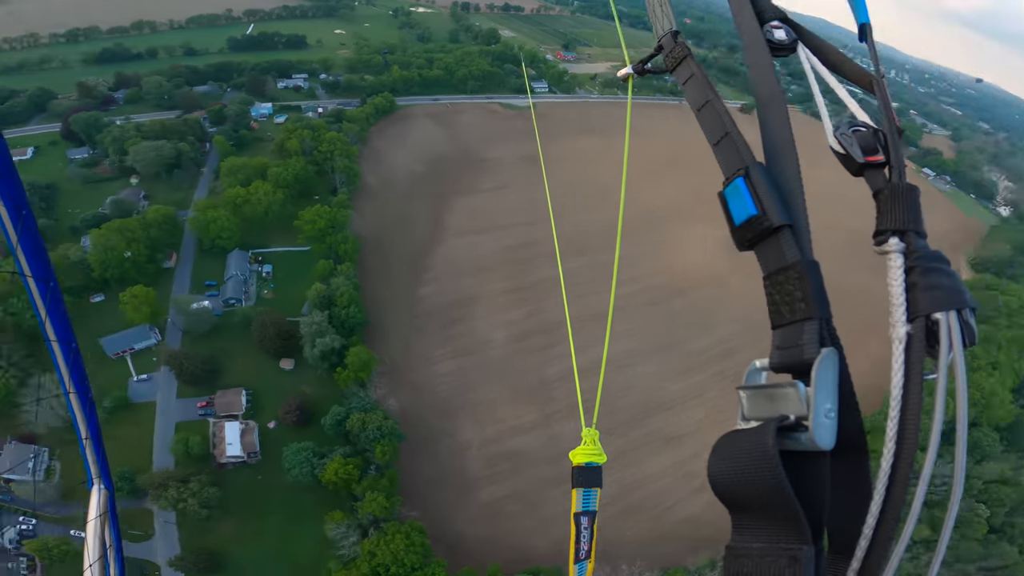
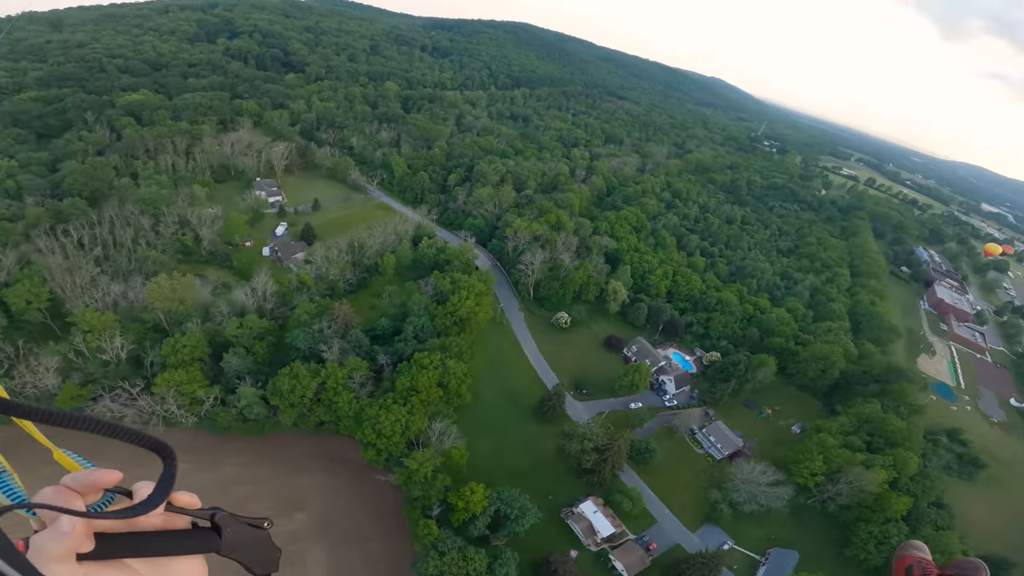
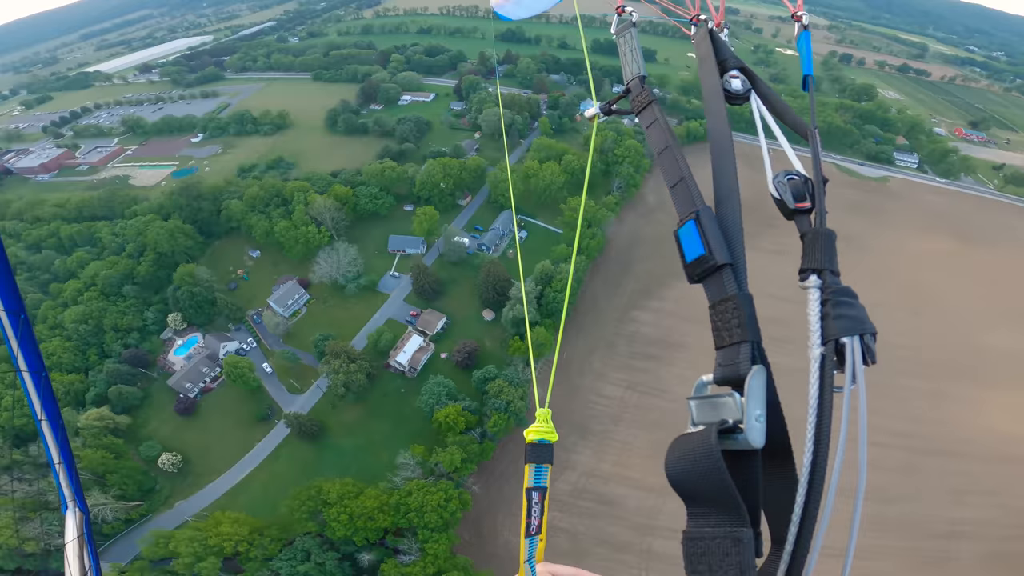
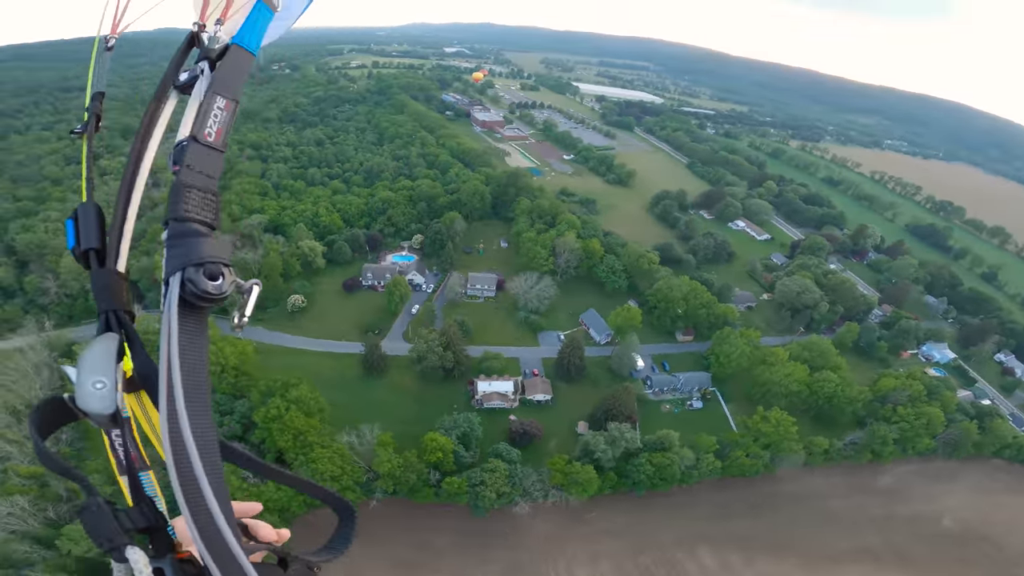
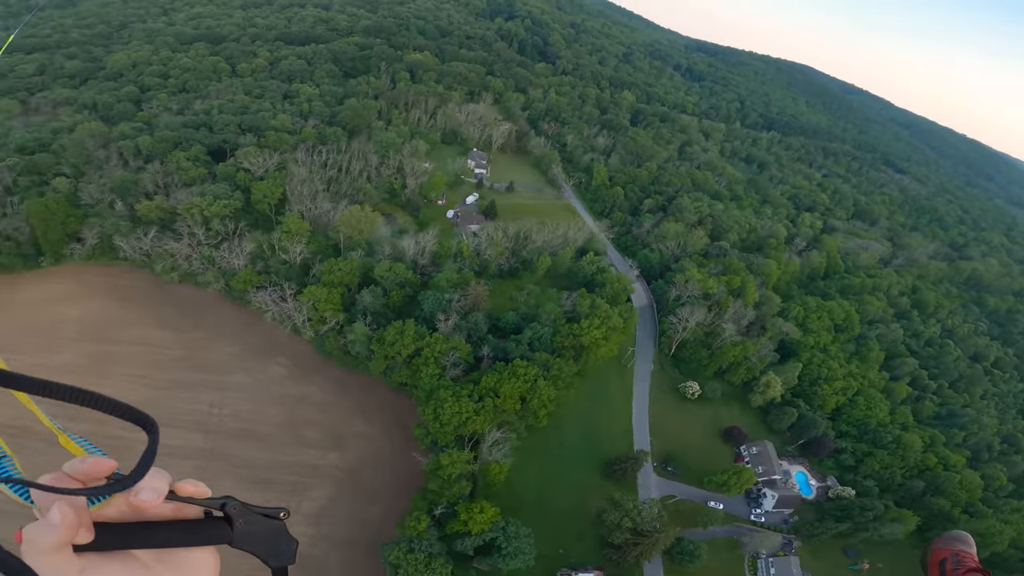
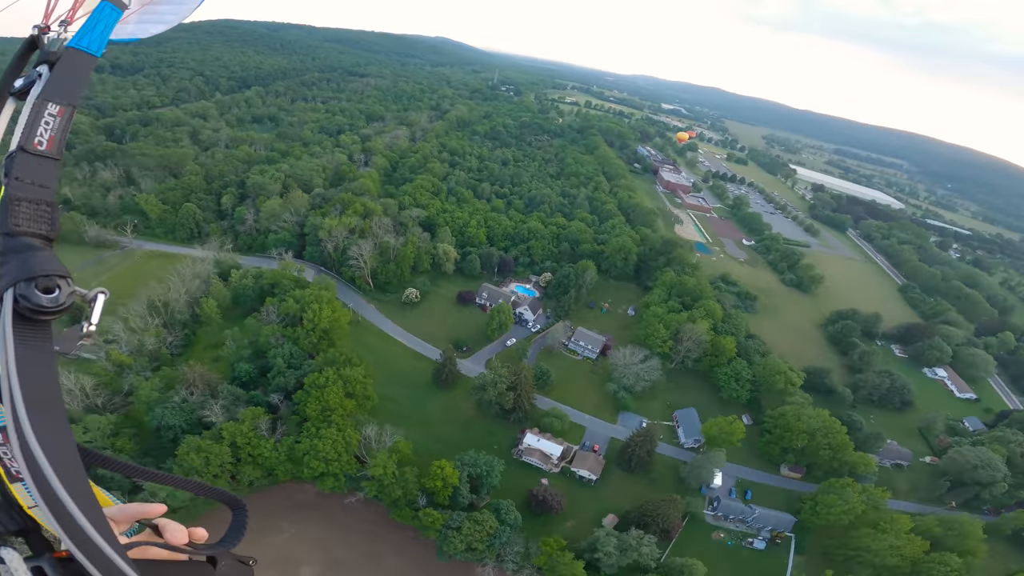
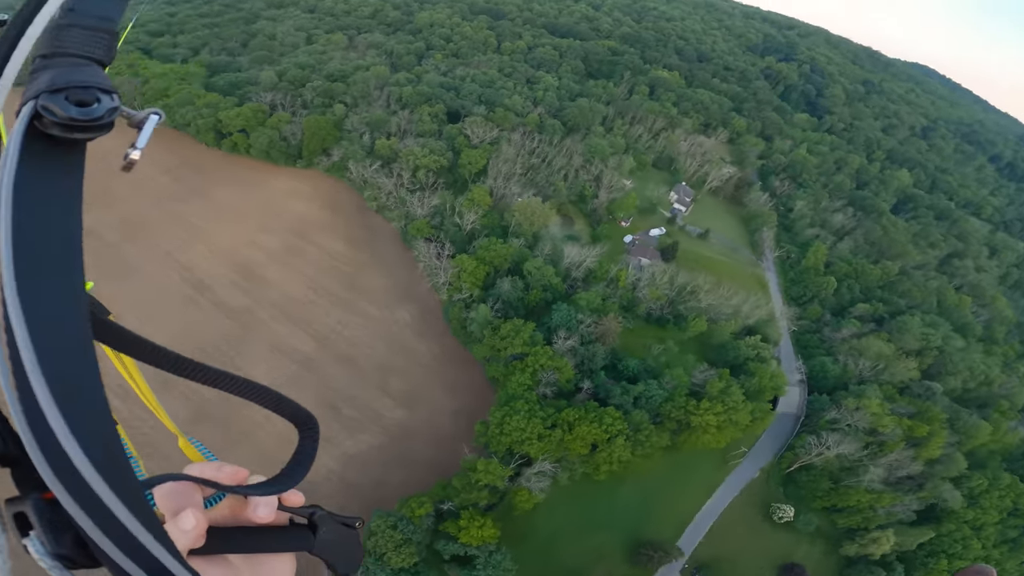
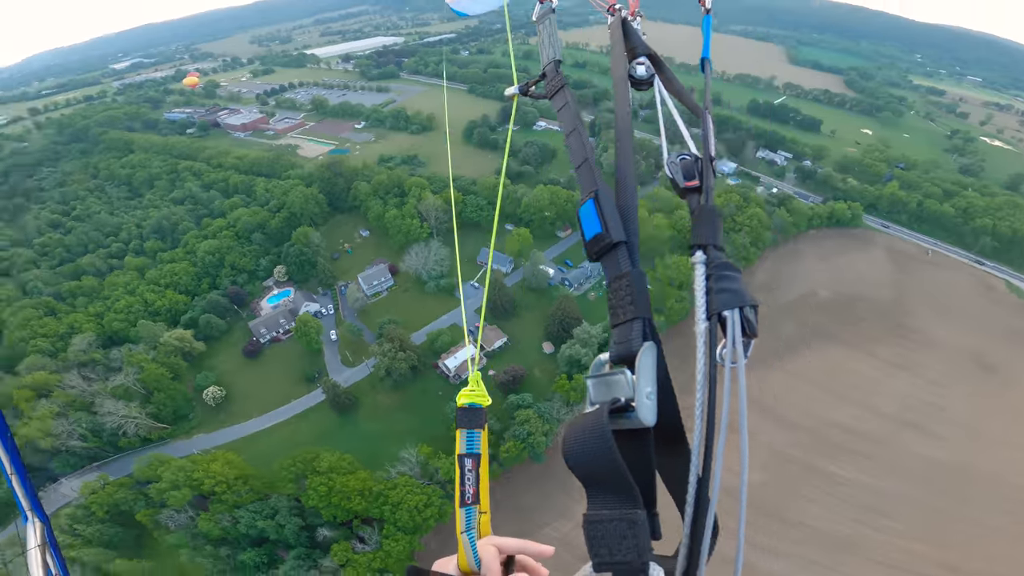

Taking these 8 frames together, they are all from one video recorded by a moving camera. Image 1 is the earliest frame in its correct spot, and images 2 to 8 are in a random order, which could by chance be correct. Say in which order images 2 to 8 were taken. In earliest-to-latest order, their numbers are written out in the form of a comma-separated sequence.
3, 8, 4, 6, 2, 5, 7
